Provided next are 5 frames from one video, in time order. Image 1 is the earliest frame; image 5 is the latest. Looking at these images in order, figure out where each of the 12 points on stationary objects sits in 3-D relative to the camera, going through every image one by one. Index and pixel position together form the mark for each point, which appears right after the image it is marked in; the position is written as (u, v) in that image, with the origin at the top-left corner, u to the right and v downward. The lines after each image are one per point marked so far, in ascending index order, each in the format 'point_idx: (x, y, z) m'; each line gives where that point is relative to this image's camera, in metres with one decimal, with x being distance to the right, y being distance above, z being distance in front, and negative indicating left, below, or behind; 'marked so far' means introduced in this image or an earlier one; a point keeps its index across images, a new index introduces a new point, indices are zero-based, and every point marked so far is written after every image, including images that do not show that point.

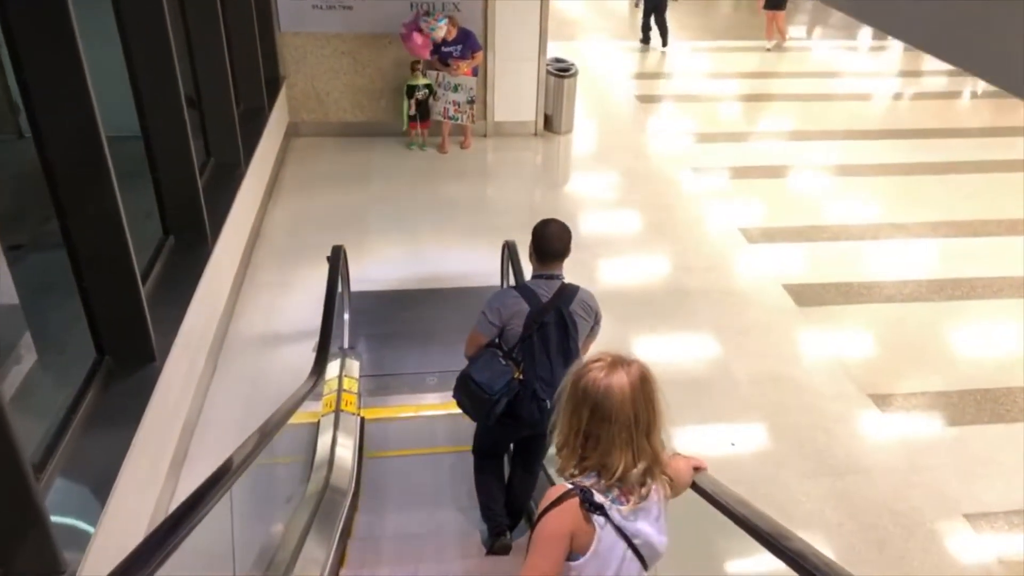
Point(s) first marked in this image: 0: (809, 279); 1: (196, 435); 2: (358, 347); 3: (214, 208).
0: (+2.3, +0.1, +5.9) m
1: (-1.7, -0.8, +4.3) m
2: (-1.0, -0.4, +4.9) m
3: (-1.9, +0.5, +5.1) m
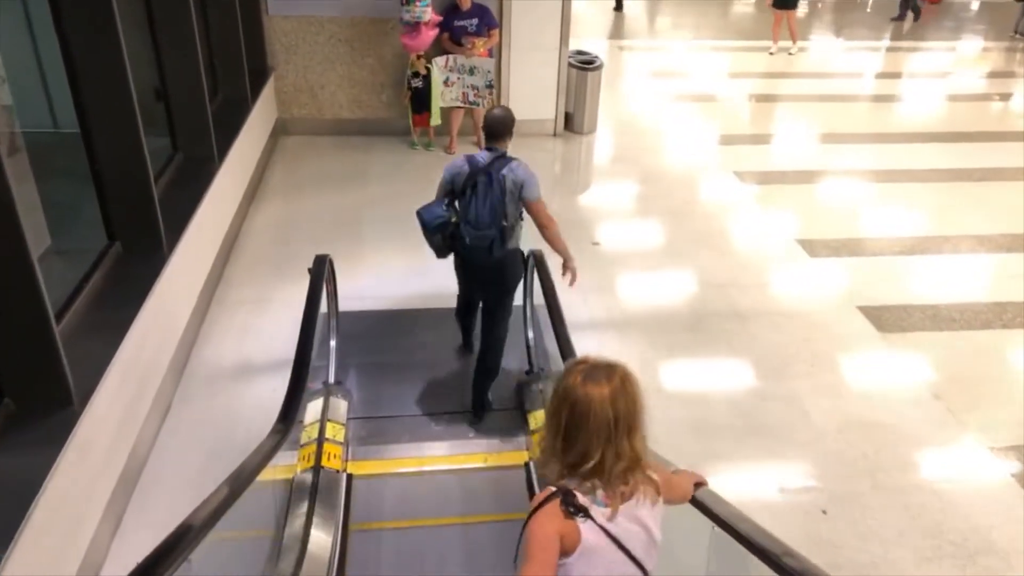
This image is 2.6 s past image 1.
0: (+2.4, -0.1, +5.1) m
1: (-1.6, -0.9, +3.4) m
2: (-0.8, -0.5, +4.0) m
3: (-1.8, +0.4, +4.2) m
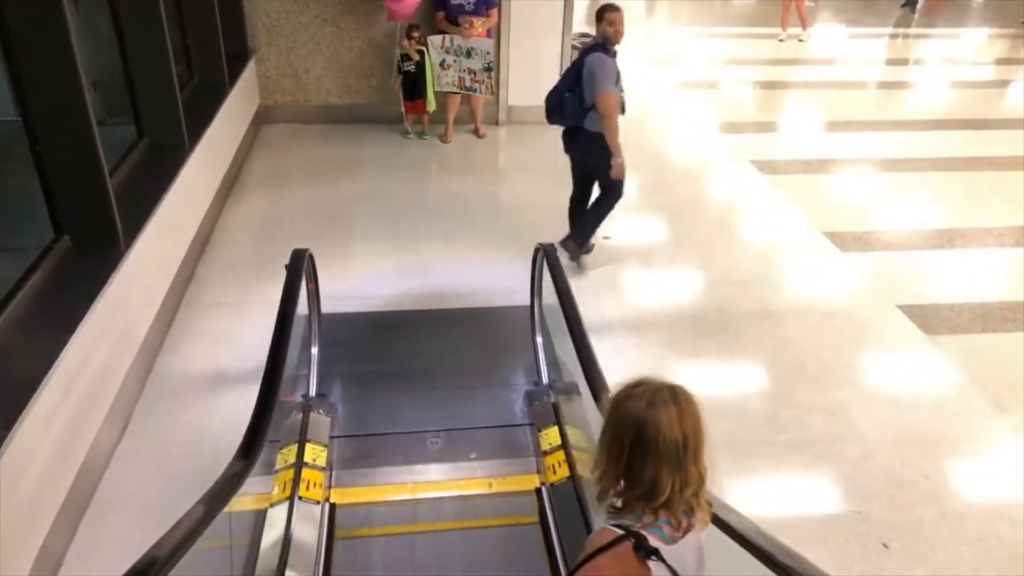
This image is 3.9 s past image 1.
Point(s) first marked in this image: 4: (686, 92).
0: (+2.4, 0.0, +4.6) m
1: (-1.6, -0.9, +3.0) m
2: (-0.8, -0.5, +3.5) m
3: (-1.8, +0.4, +3.7) m
4: (+1.9, +2.1, +8.6) m
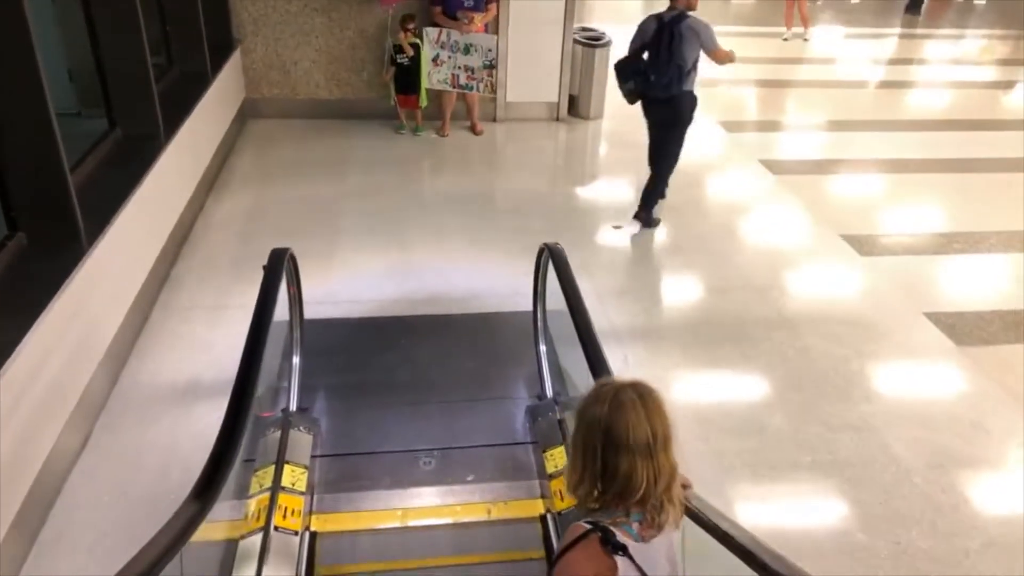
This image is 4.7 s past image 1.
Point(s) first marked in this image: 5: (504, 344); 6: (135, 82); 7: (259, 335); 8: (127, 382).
0: (+2.4, -0.1, +4.4) m
1: (-1.6, -0.9, +2.7) m
2: (-0.8, -0.5, +3.2) m
3: (-1.8, +0.4, +3.5) m
4: (+1.9, +2.1, +8.4) m
5: (0.0, -0.3, +3.7) m
6: (-1.9, +1.1, +4.0) m
7: (-0.8, -0.1, +2.4) m
8: (-1.7, -0.4, +3.4) m
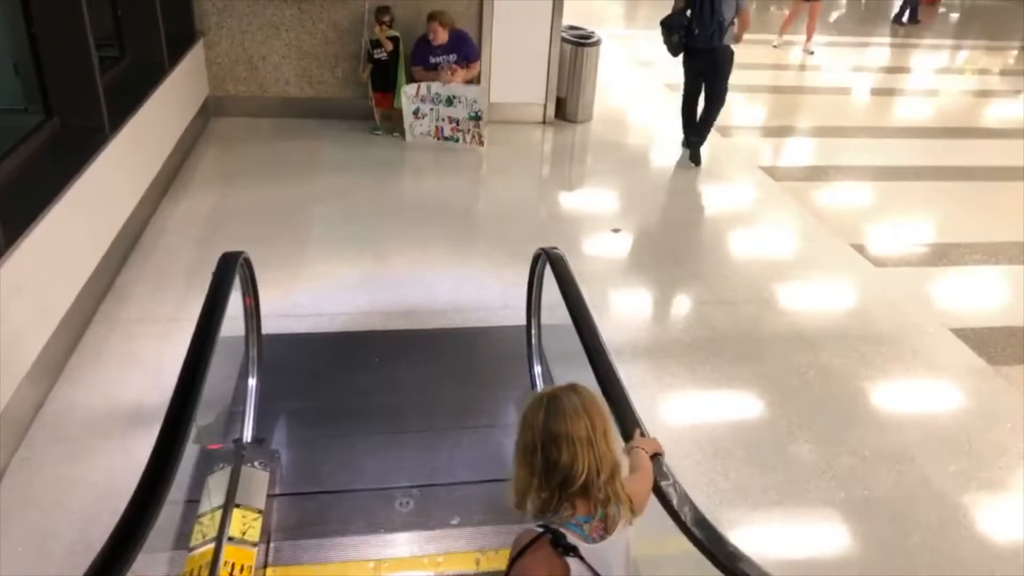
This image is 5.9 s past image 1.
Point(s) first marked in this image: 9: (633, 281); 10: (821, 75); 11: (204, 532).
0: (+2.3, -0.2, +4.0) m
1: (-1.6, -0.9, +2.2) m
2: (-0.8, -0.5, +2.8) m
3: (-1.8, +0.4, +3.0) m
4: (+1.7, +1.9, +8.1) m
5: (-0.1, -0.3, +3.3) m
6: (-2.0, +1.0, +3.6) m
7: (-0.8, -0.2, +2.0) m
8: (-1.7, -0.4, +3.0) m
9: (+0.6, 0.0, +4.2) m
10: (+3.7, +2.5, +9.3) m
11: (-0.8, -0.7, +2.2) m
